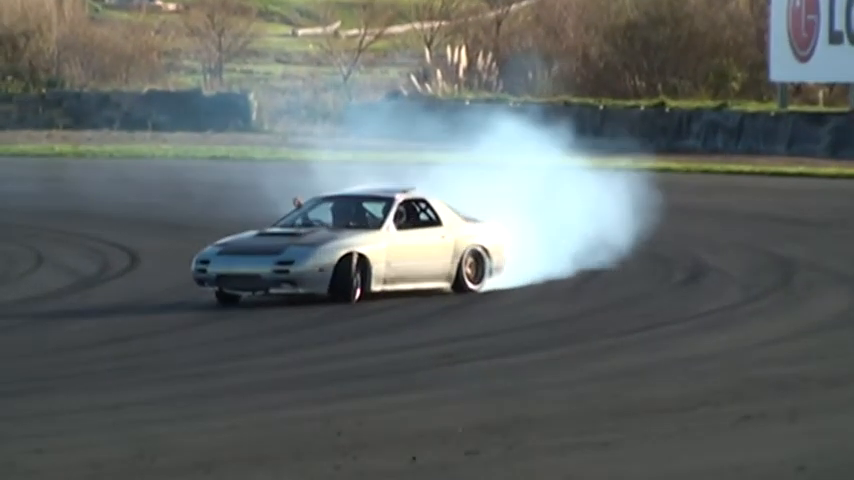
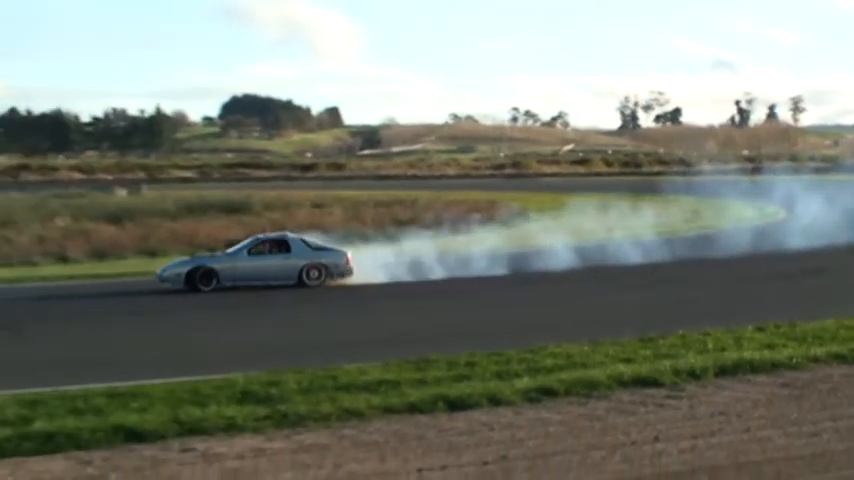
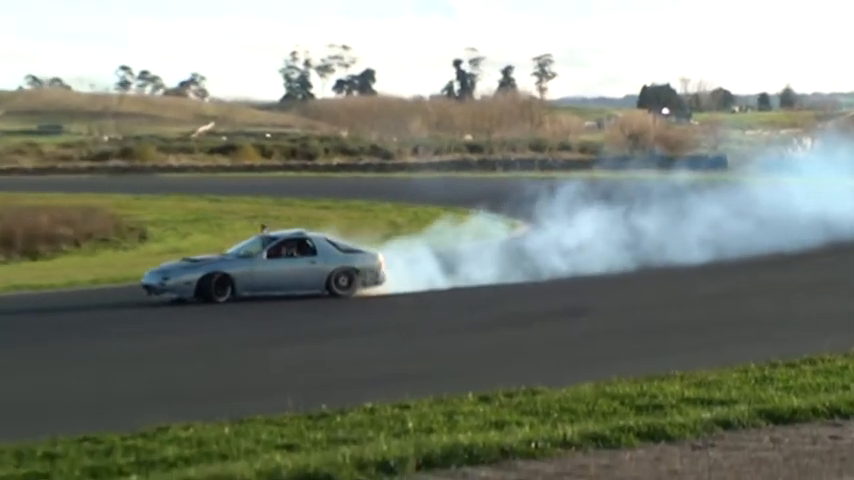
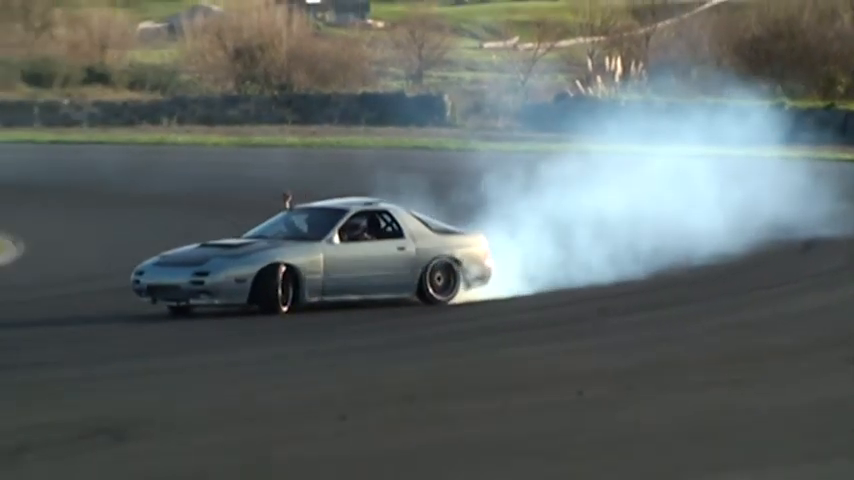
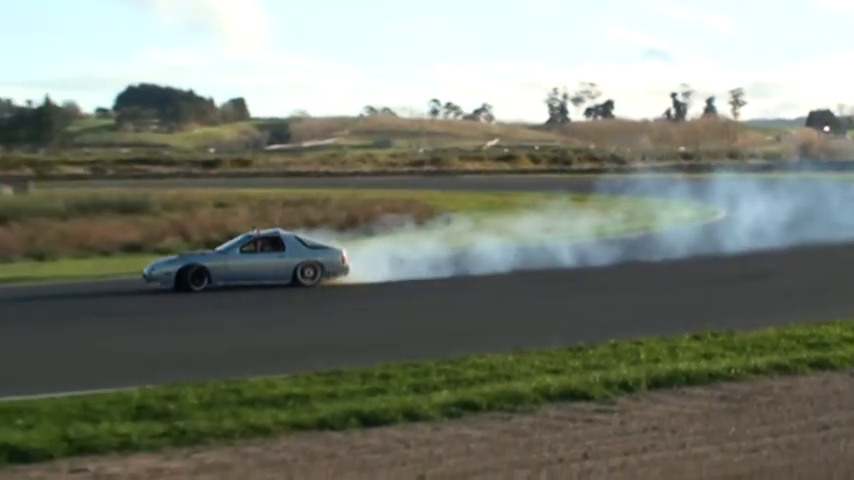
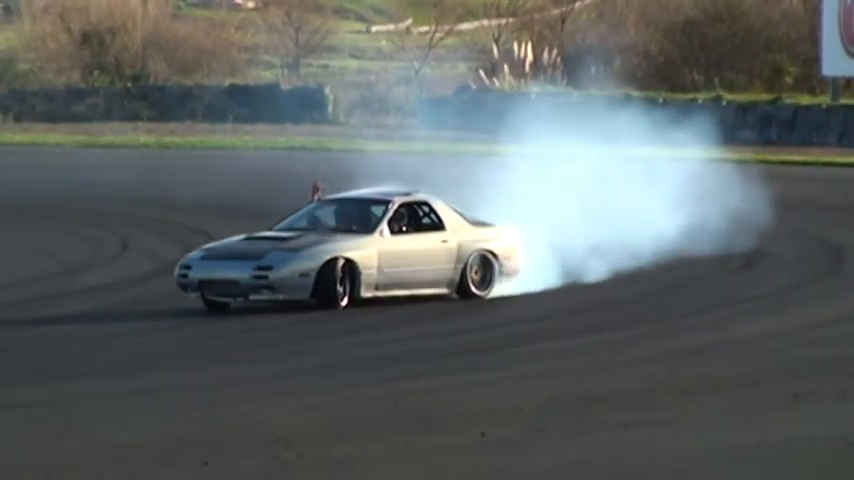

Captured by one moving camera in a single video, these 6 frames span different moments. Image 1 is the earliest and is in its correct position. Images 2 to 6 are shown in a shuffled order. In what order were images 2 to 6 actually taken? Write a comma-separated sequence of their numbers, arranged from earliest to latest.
6, 4, 3, 5, 2
